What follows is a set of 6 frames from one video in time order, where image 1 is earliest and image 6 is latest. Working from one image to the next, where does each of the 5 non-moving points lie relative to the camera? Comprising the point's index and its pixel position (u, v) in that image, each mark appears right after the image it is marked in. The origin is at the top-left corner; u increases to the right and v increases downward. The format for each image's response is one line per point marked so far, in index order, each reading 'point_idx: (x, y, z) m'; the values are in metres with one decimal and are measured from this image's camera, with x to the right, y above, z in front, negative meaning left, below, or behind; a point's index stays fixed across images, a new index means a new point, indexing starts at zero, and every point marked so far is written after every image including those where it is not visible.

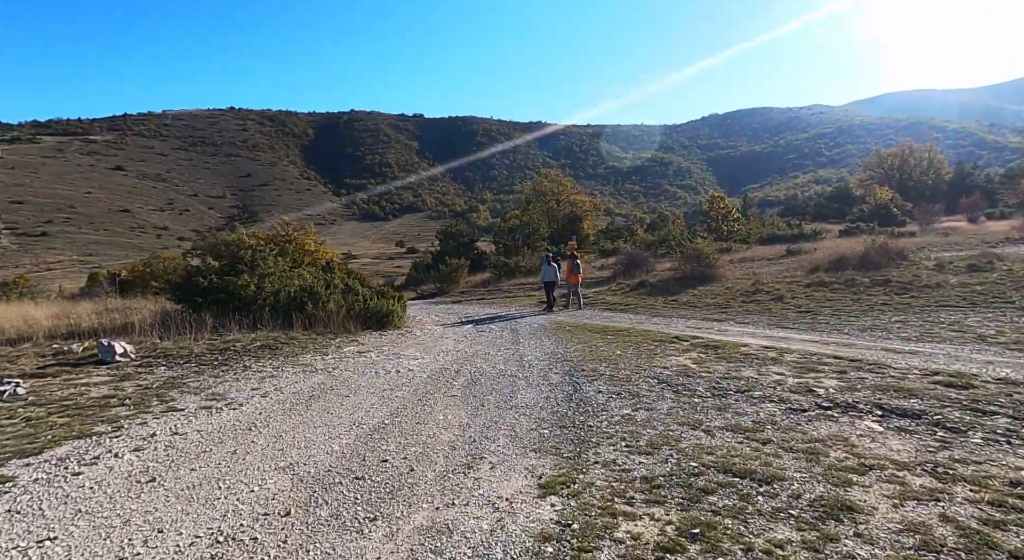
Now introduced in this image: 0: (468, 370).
0: (-0.6, -1.2, +7.2) m
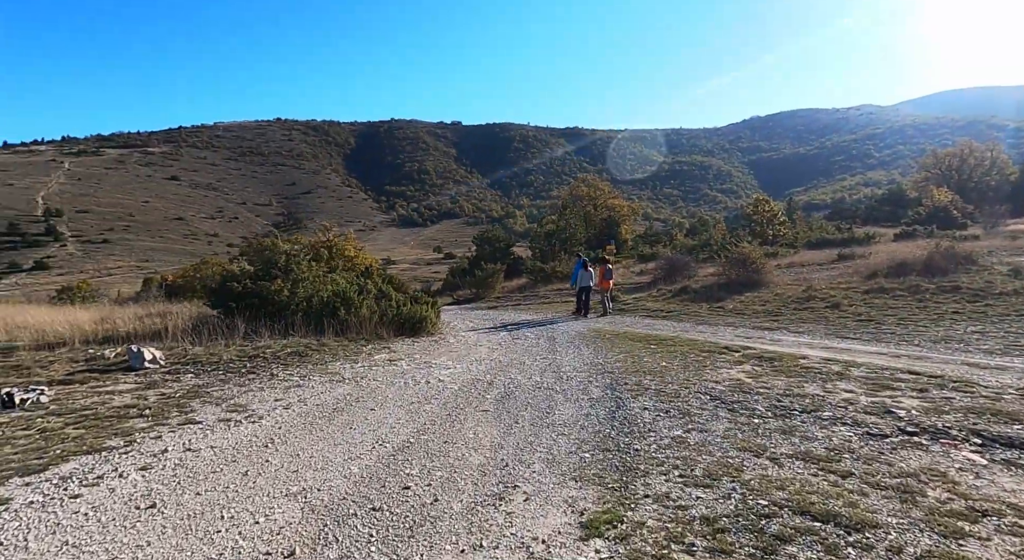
0: (-0.1, -1.2, +6.8) m
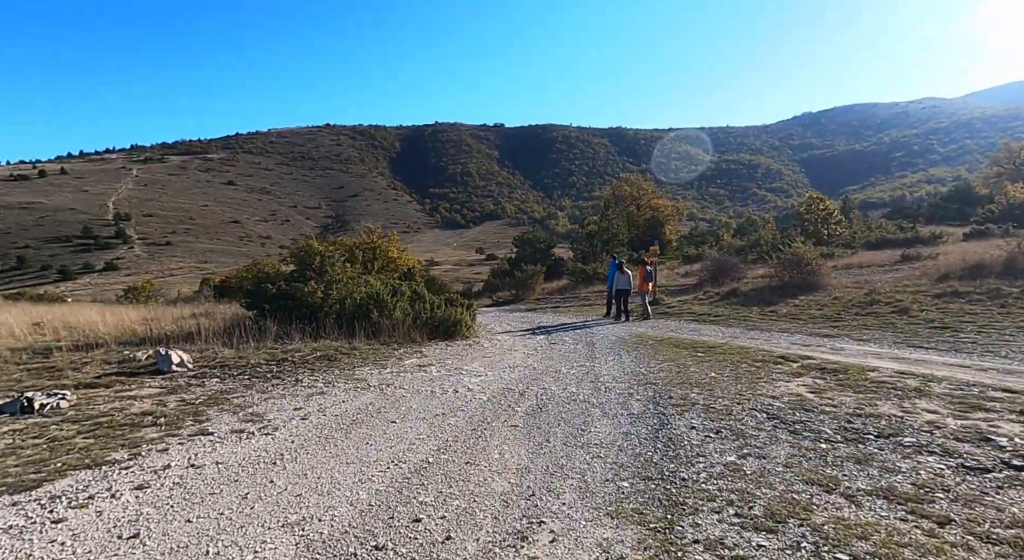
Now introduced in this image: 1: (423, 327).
0: (+0.3, -1.3, +6.3) m
1: (-1.9, -1.0, +11.6) m
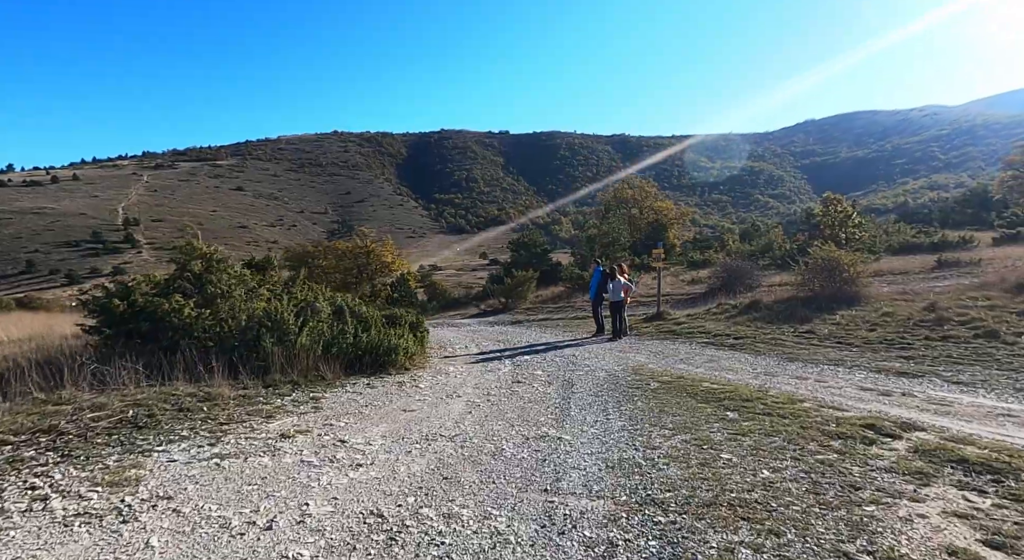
0: (-0.5, -1.4, +3.1) m
1: (-2.6, -1.2, +8.5) m
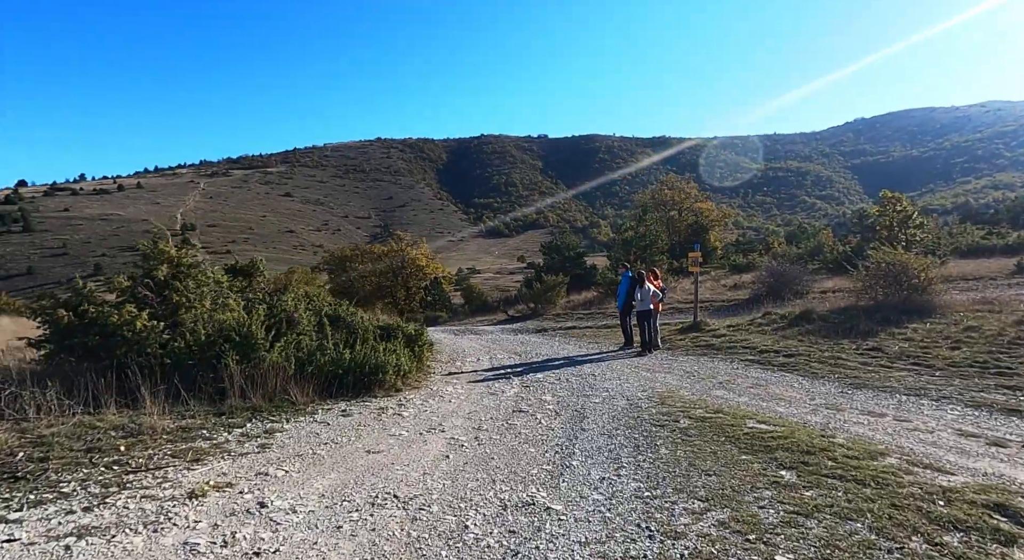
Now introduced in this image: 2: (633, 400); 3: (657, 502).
0: (-0.8, -1.5, +1.8) m
1: (-2.6, -1.3, +7.3) m
2: (+1.5, -1.5, +7.0) m
3: (+1.0, -1.5, +3.8) m
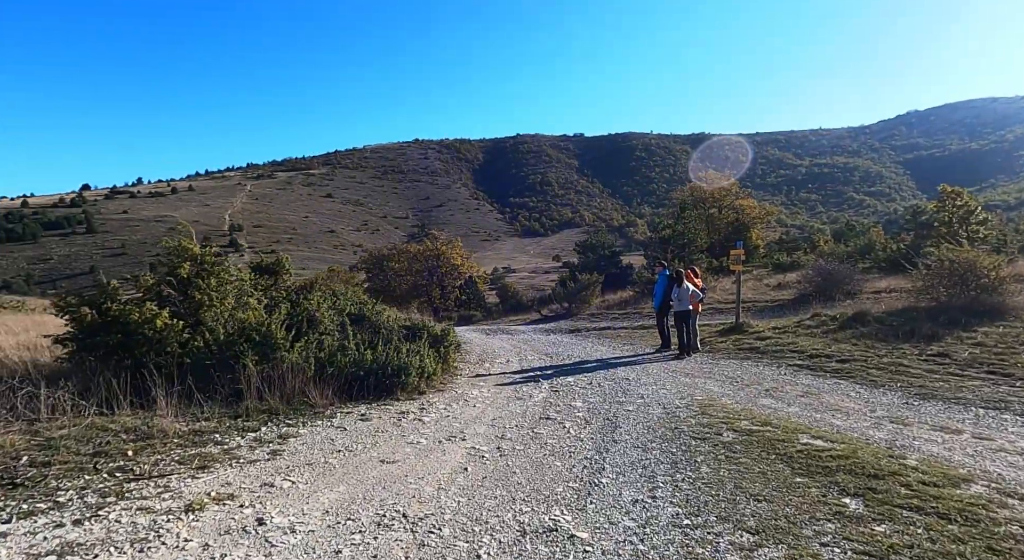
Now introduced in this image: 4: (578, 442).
0: (-0.8, -1.5, +1.5) m
1: (-2.2, -1.3, +7.0) m
2: (+1.8, -1.5, +6.5) m
3: (+1.1, -1.5, +3.3) m
4: (+0.6, -1.5, +5.5) m
